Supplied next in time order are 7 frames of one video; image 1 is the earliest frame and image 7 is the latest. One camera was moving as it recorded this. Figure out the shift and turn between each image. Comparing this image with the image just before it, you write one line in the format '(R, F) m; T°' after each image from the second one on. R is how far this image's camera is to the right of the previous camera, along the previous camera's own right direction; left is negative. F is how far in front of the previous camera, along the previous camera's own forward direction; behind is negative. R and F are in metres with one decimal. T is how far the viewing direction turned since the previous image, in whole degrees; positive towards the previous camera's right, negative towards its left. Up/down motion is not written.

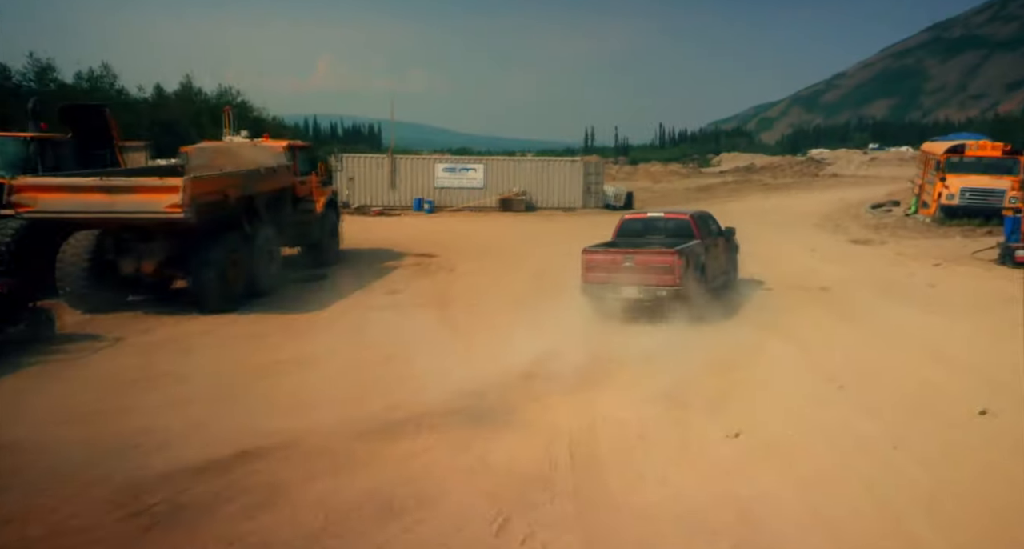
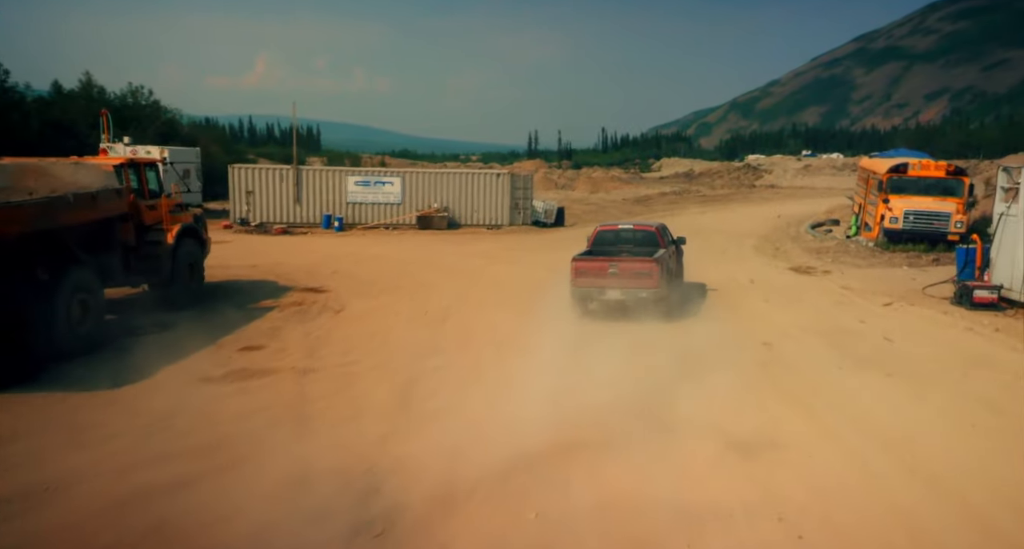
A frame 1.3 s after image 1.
(+1.0, +2.3) m; +5°
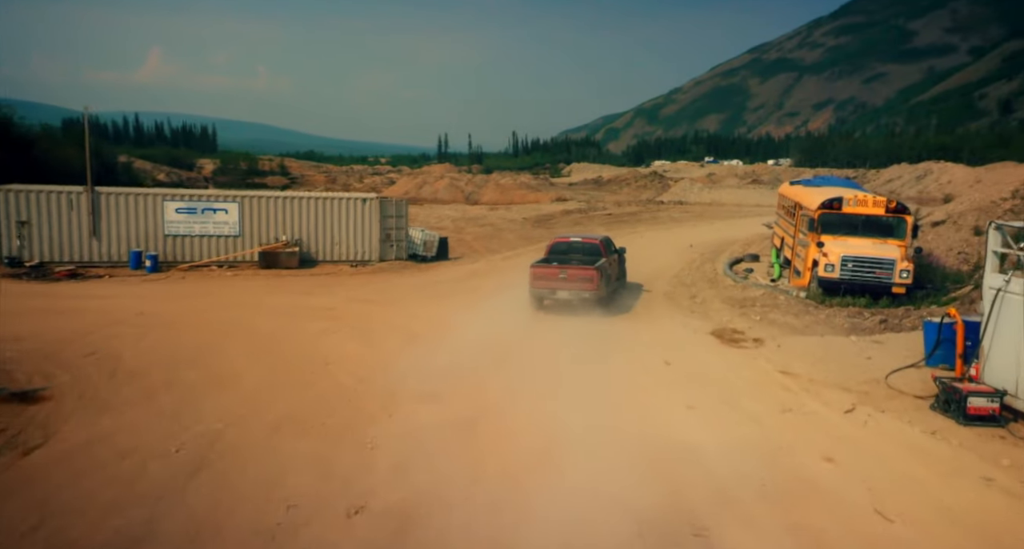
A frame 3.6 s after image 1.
(+1.4, +4.4) m; +7°
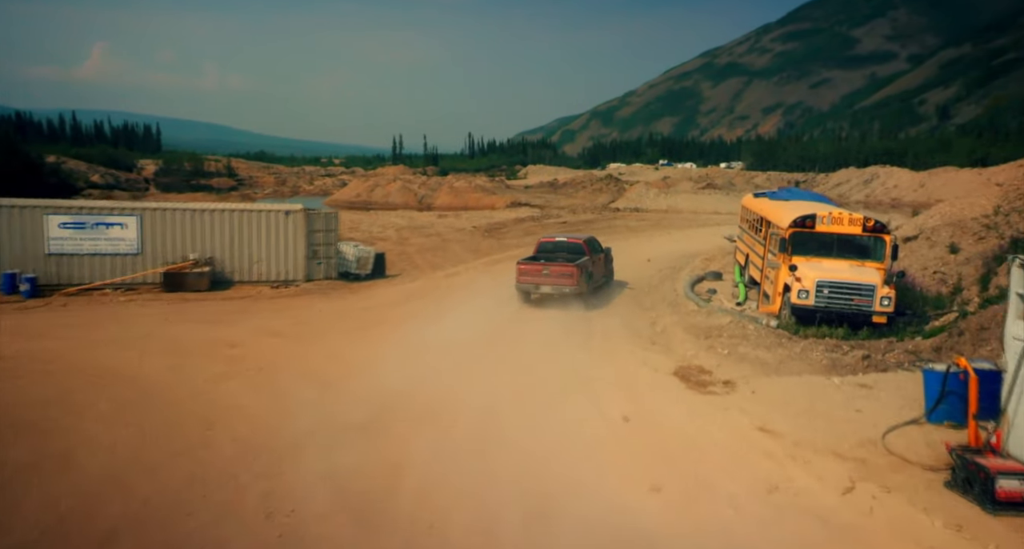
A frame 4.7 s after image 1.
(+0.5, +2.1) m; +4°
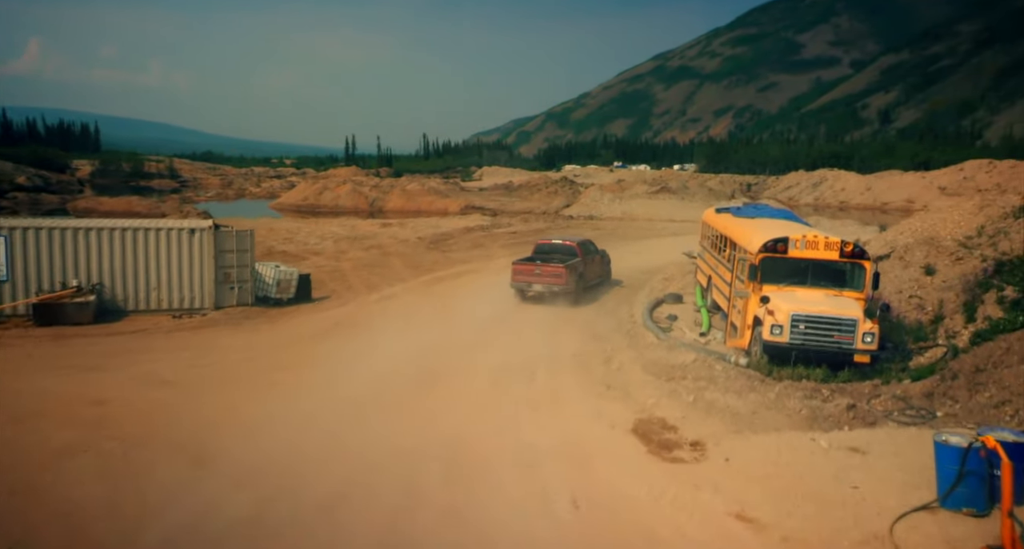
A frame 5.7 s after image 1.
(+0.5, +2.1) m; +4°
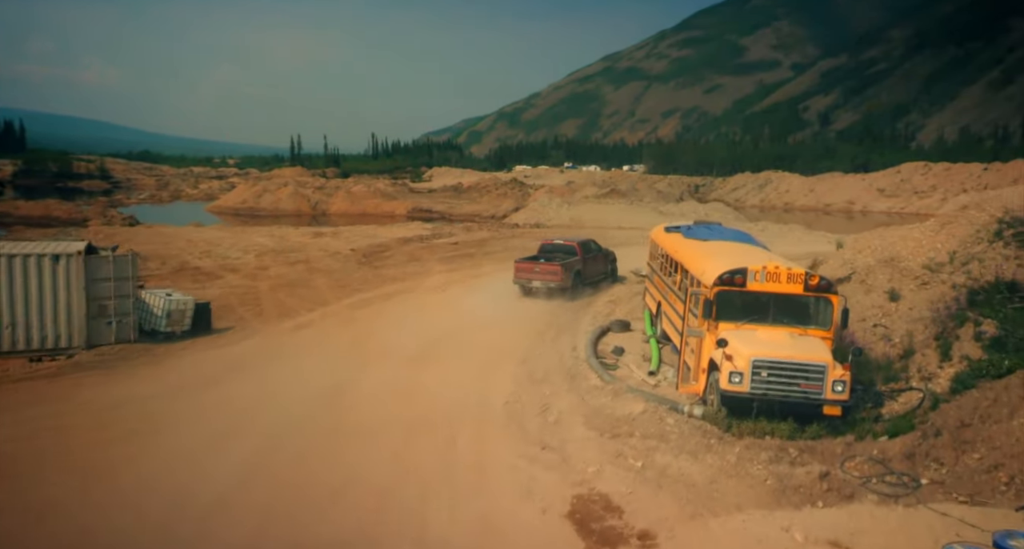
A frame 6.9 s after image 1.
(+0.6, +2.0) m; +4°
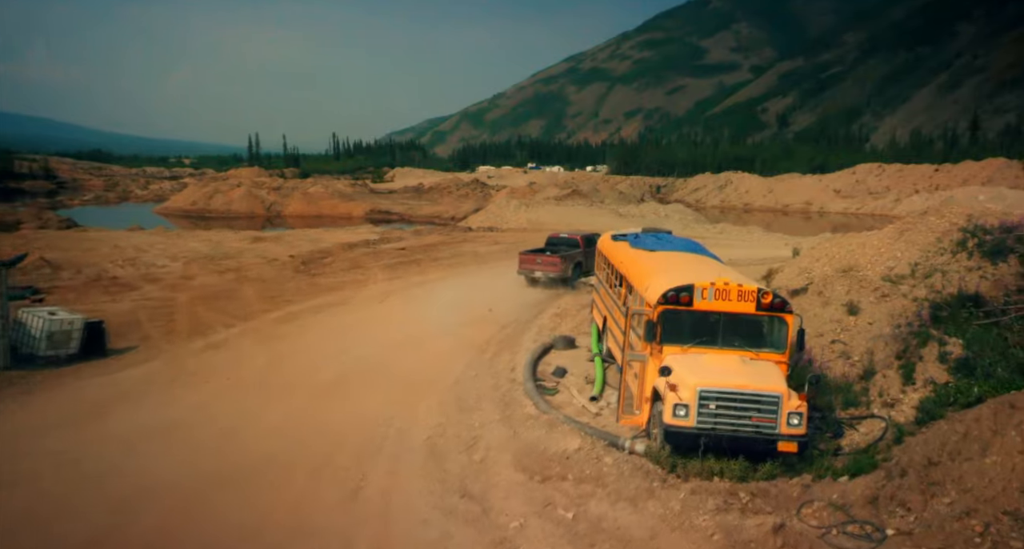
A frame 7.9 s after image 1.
(+0.7, +1.4) m; +3°
